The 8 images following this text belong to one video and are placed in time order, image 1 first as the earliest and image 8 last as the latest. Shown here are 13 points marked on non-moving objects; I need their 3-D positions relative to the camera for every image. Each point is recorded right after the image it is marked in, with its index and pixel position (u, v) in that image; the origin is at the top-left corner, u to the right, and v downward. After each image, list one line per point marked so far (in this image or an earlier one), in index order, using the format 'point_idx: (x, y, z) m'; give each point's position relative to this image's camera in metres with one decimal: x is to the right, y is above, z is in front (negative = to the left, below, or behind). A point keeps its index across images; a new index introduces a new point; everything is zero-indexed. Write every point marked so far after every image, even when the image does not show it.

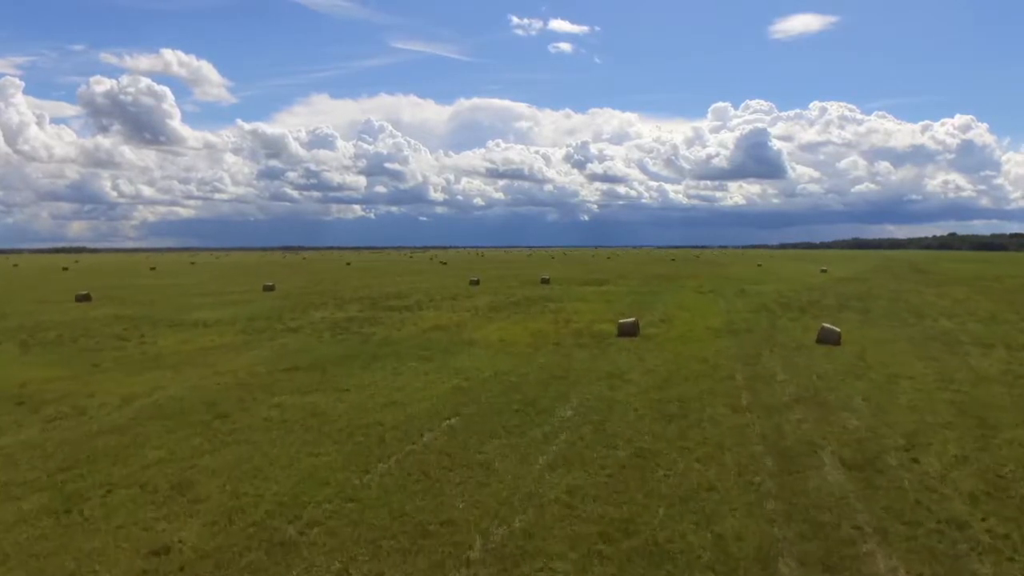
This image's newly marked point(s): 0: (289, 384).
0: (-5.0, -2.2, +17.7) m
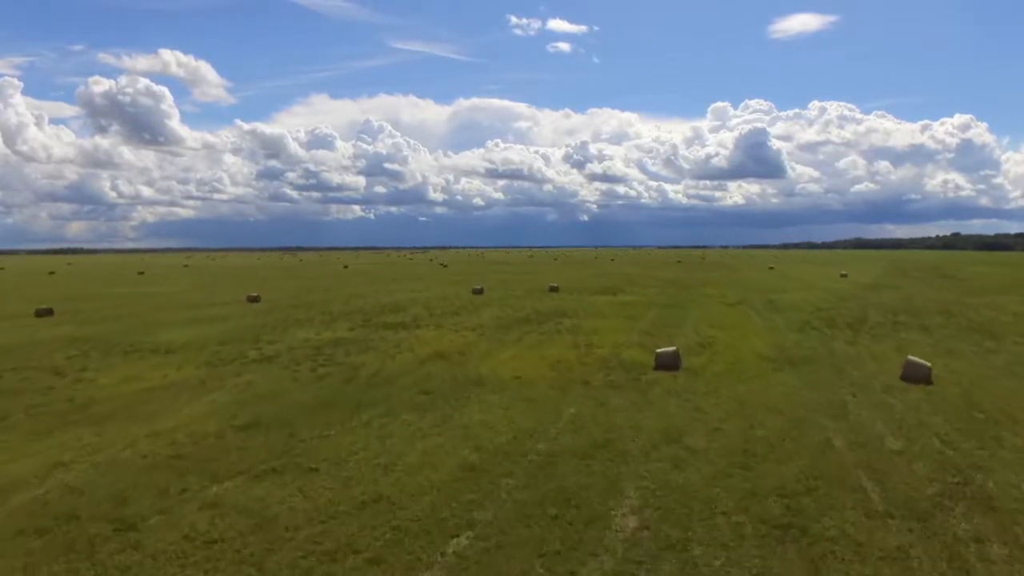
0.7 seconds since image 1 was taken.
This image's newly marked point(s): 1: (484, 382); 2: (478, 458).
0: (-4.6, -2.8, +13.2) m
1: (-0.7, -2.4, +19.8) m
2: (-0.6, -2.8, +12.9) m
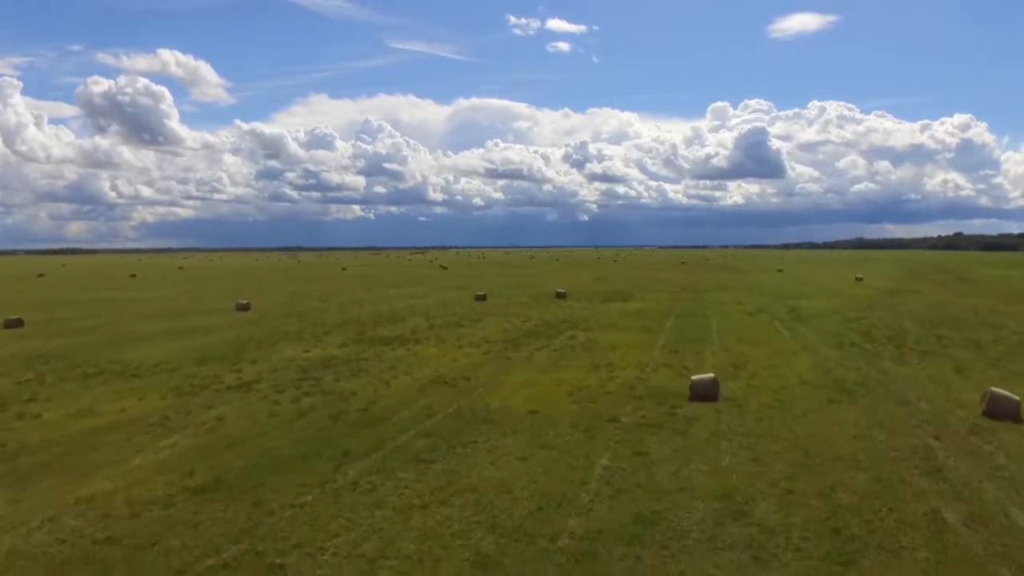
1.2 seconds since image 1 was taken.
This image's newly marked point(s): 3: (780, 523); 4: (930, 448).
0: (-4.2, -3.3, +10.2) m
1: (-0.4, -2.8, +16.8) m
2: (-0.2, -3.2, +9.9) m
3: (+3.7, -3.2, +10.7) m
4: (+7.8, -3.0, +14.5) m
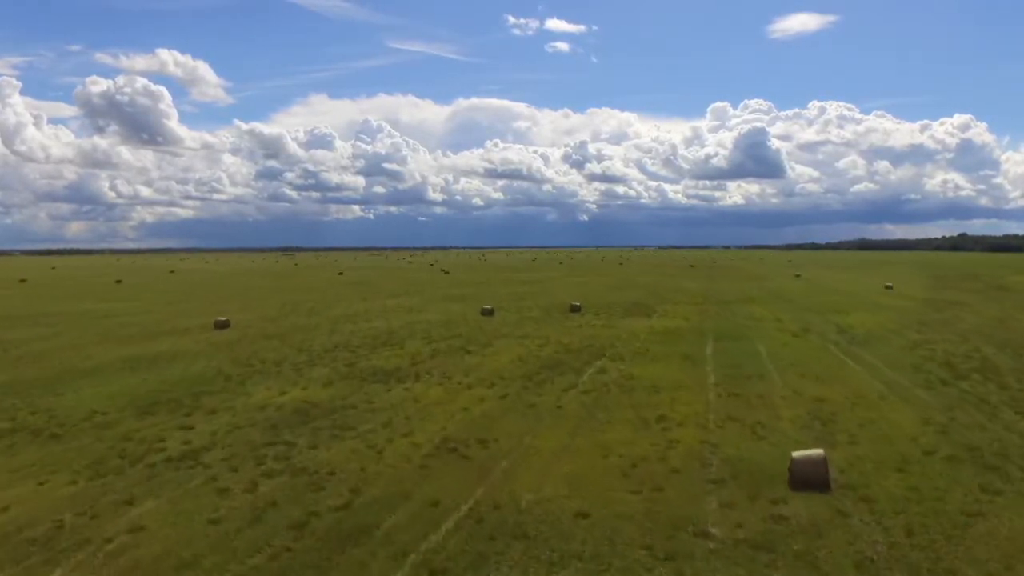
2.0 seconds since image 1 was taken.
0: (-3.6, -4.1, +5.0) m
1: (+0.3, -3.7, +11.6) m
2: (+0.4, -4.1, +4.7) m
3: (+4.4, -4.1, +5.5) m
4: (+8.4, -3.8, +9.3) m
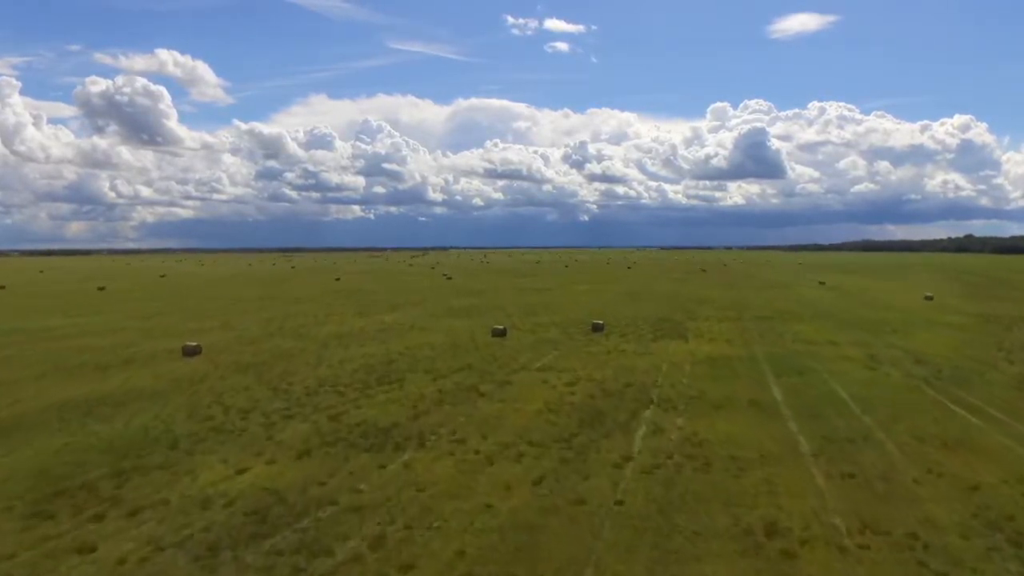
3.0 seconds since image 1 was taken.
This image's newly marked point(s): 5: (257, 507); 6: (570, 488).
0: (-2.8, -5.1, -1.0) m
1: (+1.1, -4.6, +5.6) m
2: (+1.3, -5.0, -1.3) m
3: (+5.2, -5.0, -0.5) m
4: (+9.2, -4.8, +3.3) m
5: (-4.9, -4.2, +15.1) m
6: (+1.2, -4.1, +16.1) m
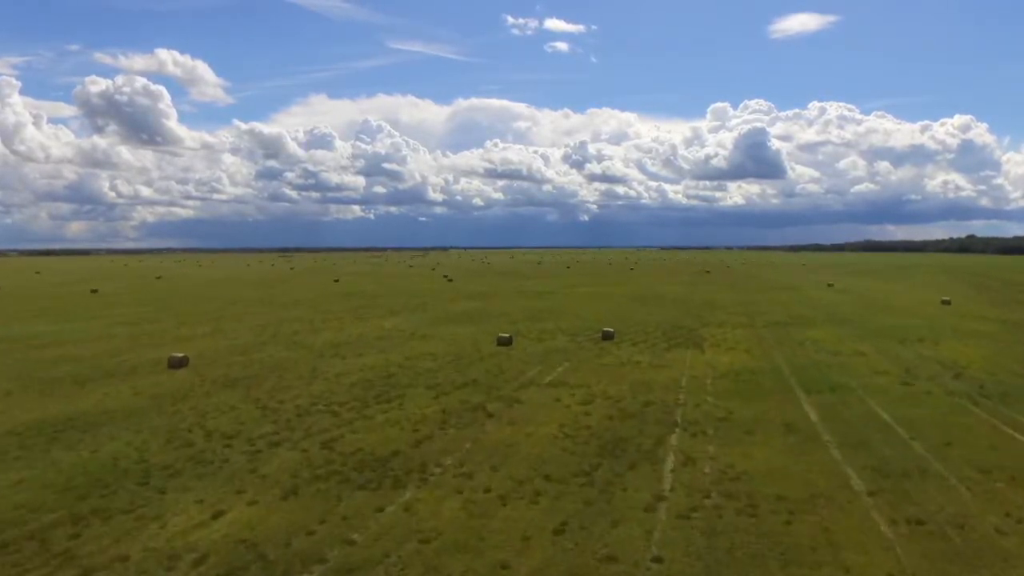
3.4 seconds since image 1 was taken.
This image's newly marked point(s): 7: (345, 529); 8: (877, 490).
0: (-2.4, -5.4, -3.2) m
1: (+1.4, -4.9, +3.4) m
2: (+1.6, -5.4, -3.6) m
3: (+5.5, -5.3, -2.8) m
4: (+9.6, -5.1, +1.0) m
5: (-4.6, -4.5, +12.8) m
6: (+1.5, -4.4, +13.9) m
7: (-3.1, -4.5, +14.6) m
8: (+7.7, -4.3, +16.5) m
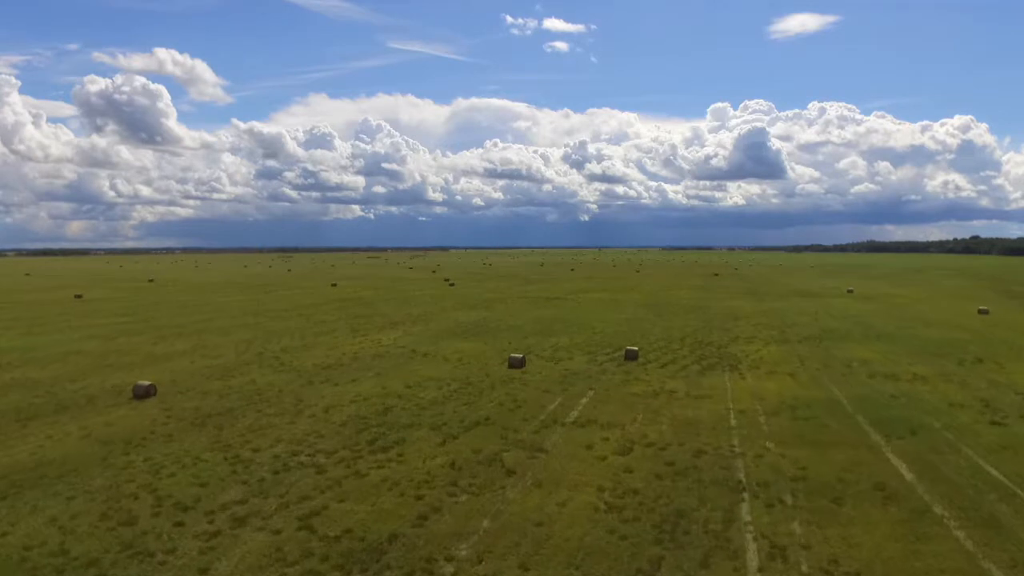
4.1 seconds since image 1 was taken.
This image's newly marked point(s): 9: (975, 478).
0: (-1.8, -6.1, -7.7) m
1: (+2.1, -5.6, -1.1) m
2: (+2.2, -6.1, -8.1) m
3: (+6.2, -6.1, -7.2) m
4: (+10.2, -5.8, -3.5) m
5: (-4.0, -5.2, +8.3) m
6: (+2.1, -5.1, +9.4) m
7: (-2.5, -5.2, +10.1) m
8: (+8.4, -5.0, +12.0) m
9: (+11.3, -4.7, +18.9) m
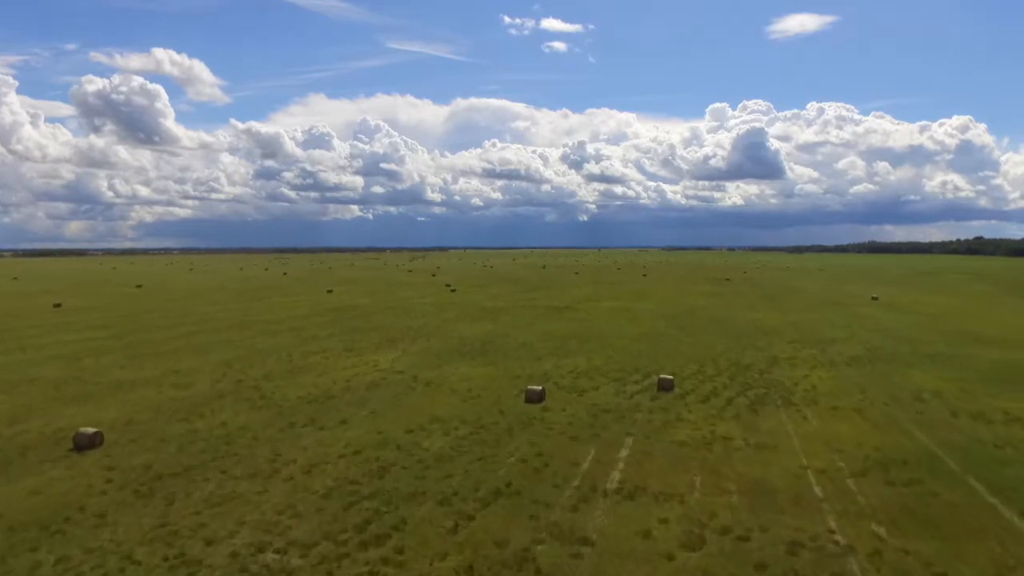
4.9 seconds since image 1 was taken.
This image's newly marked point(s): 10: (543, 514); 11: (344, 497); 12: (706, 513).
0: (-1.0, -7.0, -13.0) m
1: (+2.8, -6.5, -6.4) m
2: (+3.0, -6.9, -13.3) m
3: (+6.9, -6.9, -12.5) m
4: (+11.0, -6.7, -8.7) m
5: (-3.2, -6.1, +3.0) m
6: (+2.9, -6.0, +4.1) m
7: (-1.7, -6.0, +4.8) m
8: (+9.1, -5.8, +6.7) m
9: (+12.1, -5.5, +13.6) m
10: (+0.7, -5.2, +17.9) m
11: (-4.2, -5.2, +19.3) m
12: (+4.6, -5.2, +18.3) m
